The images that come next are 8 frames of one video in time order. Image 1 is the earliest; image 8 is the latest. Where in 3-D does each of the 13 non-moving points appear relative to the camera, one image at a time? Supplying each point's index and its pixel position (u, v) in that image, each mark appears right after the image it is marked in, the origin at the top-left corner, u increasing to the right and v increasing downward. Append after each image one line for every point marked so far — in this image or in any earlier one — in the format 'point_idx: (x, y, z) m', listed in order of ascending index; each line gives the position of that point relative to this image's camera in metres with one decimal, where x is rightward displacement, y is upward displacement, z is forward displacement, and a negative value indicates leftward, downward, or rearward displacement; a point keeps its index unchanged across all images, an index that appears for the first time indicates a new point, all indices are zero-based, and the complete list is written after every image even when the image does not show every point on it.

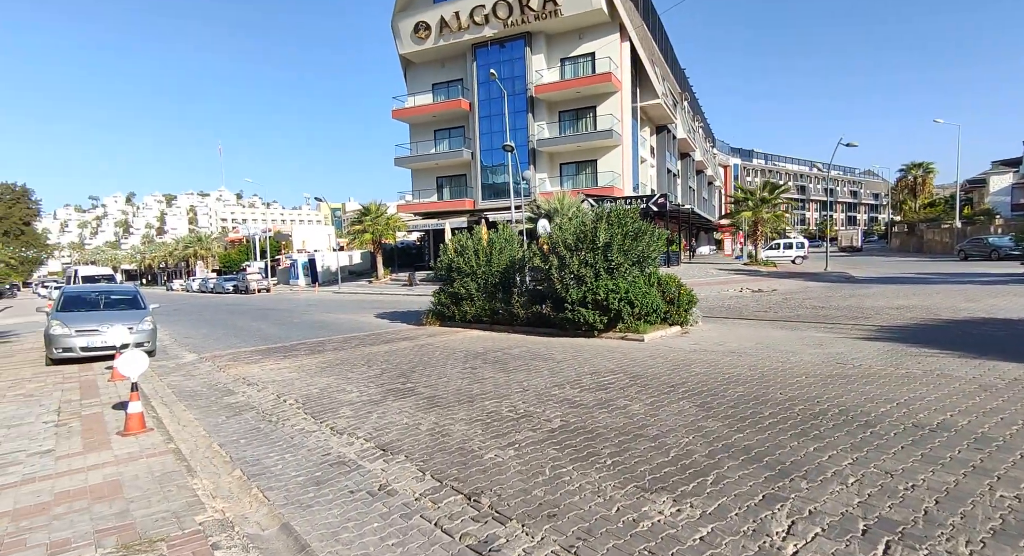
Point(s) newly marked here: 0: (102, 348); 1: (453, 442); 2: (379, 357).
0: (-8.2, -1.4, +11.0) m
1: (-0.5, -1.3, +4.3) m
2: (-2.4, -1.4, +10.0) m
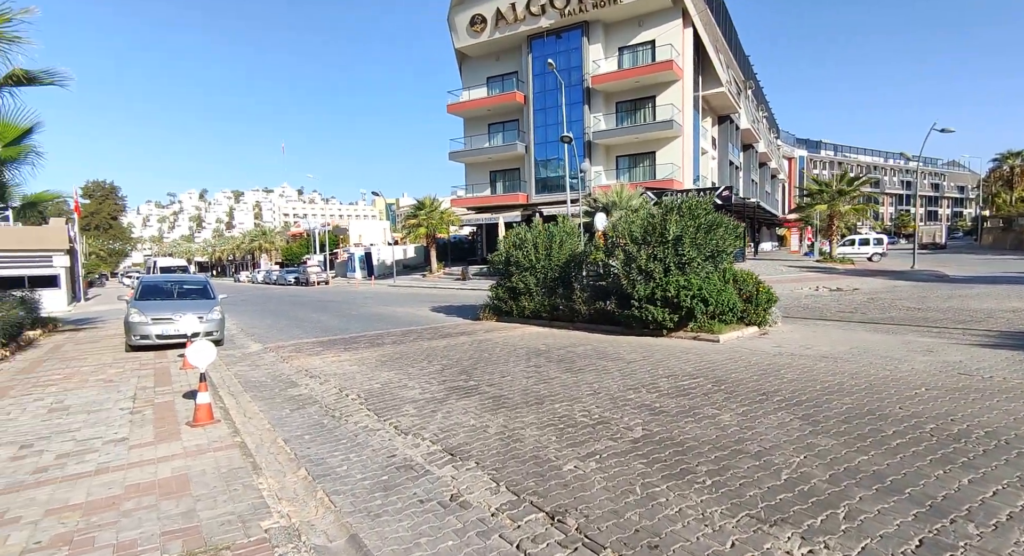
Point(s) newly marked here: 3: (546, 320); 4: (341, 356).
0: (-7.0, -1.2, +11.4) m
1: (+0.1, -1.3, +4.0) m
2: (-1.3, -1.3, +9.8) m
3: (+0.7, -0.9, +12.3) m
4: (-3.1, -1.4, +10.1) m
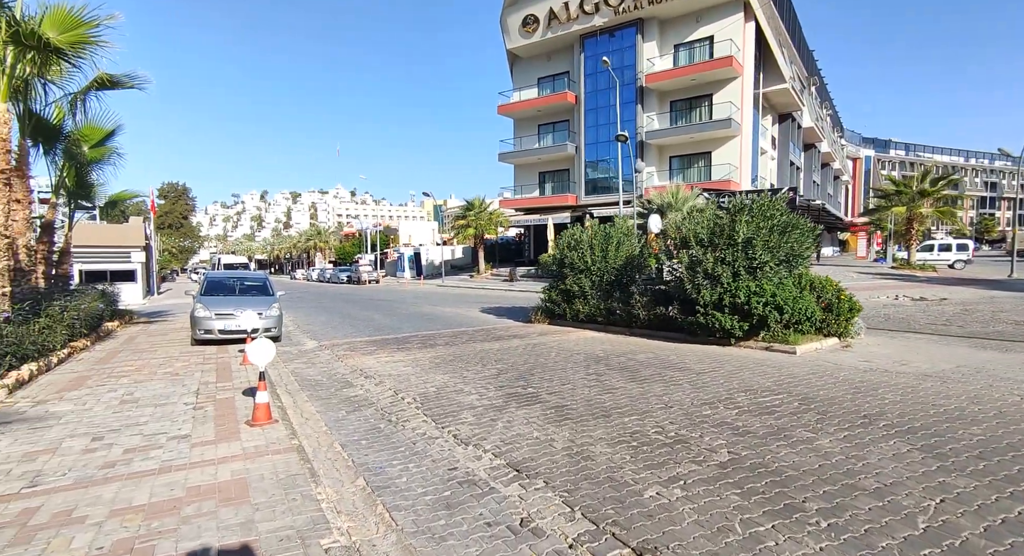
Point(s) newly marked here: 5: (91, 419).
0: (-5.8, -1.1, +11.6) m
1: (+0.6, -1.3, +3.7) m
2: (-0.3, -1.4, +9.6) m
3: (+1.9, -1.0, +11.9) m
4: (-2.2, -1.4, +10.0) m
5: (-4.6, -1.5, +6.0) m
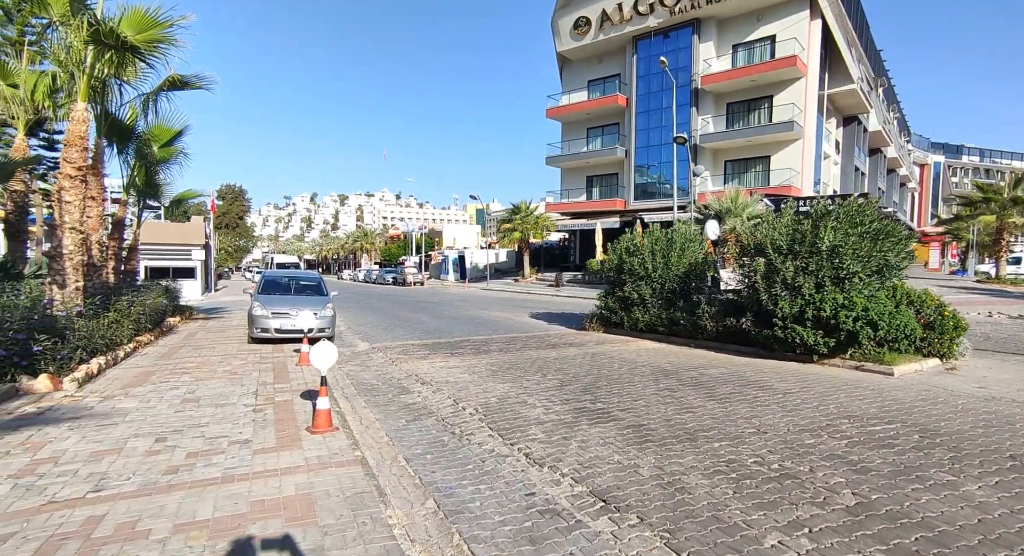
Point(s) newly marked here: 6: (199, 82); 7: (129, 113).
0: (-4.7, -1.1, +11.6) m
1: (+1.1, -1.4, +3.3) m
2: (+0.7, -1.4, +9.2) m
3: (+3.1, -1.2, +11.3) m
4: (-1.1, -1.5, +9.7) m
5: (-3.9, -1.5, +6.0) m
6: (-6.6, +4.1, +11.5) m
7: (-8.7, +3.8, +12.5) m
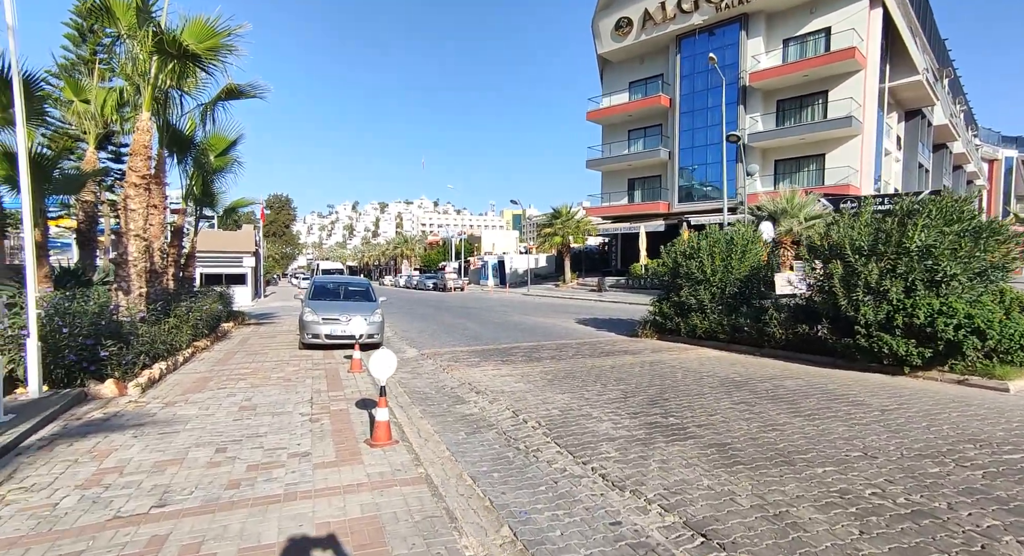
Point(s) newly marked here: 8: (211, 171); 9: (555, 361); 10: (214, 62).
0: (-3.6, -1.3, +11.6) m
1: (+1.6, -1.4, +2.8) m
2: (+1.6, -1.5, +8.8) m
3: (+4.1, -1.2, +10.7) m
4: (-0.2, -1.6, +9.4) m
5: (-3.2, -1.6, +5.9) m
6: (-5.5, +4.0, +11.7) m
7: (-7.6, +3.6, +12.8) m
8: (-7.9, +2.8, +14.3) m
9: (+0.8, -1.5, +10.0) m
10: (-4.8, +3.5, +8.8) m
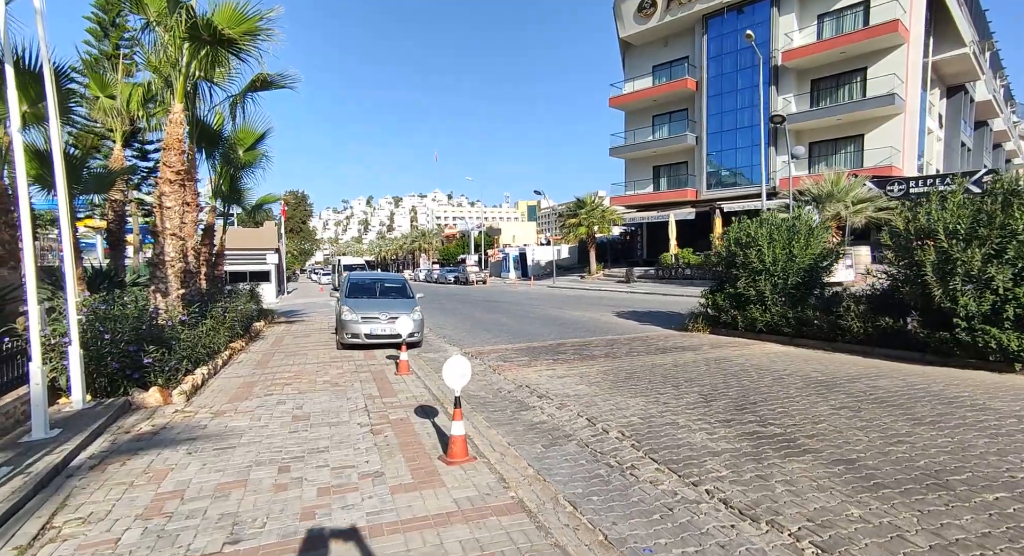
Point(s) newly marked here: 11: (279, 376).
0: (-2.6, -1.2, +11.2) m
1: (+2.3, -1.4, +2.3) m
2: (+2.4, -1.4, +8.2) m
3: (+5.0, -1.1, +10.1) m
4: (+0.7, -1.5, +8.9) m
5: (-2.4, -1.6, +5.5) m
6: (-4.6, +4.0, +11.2) m
7: (-6.7, +3.6, +12.5) m
8: (-6.9, +2.8, +14.0) m
9: (+1.7, -1.4, +9.5) m
10: (-4.1, +3.5, +8.4) m
11: (-3.8, -1.6, +8.9) m
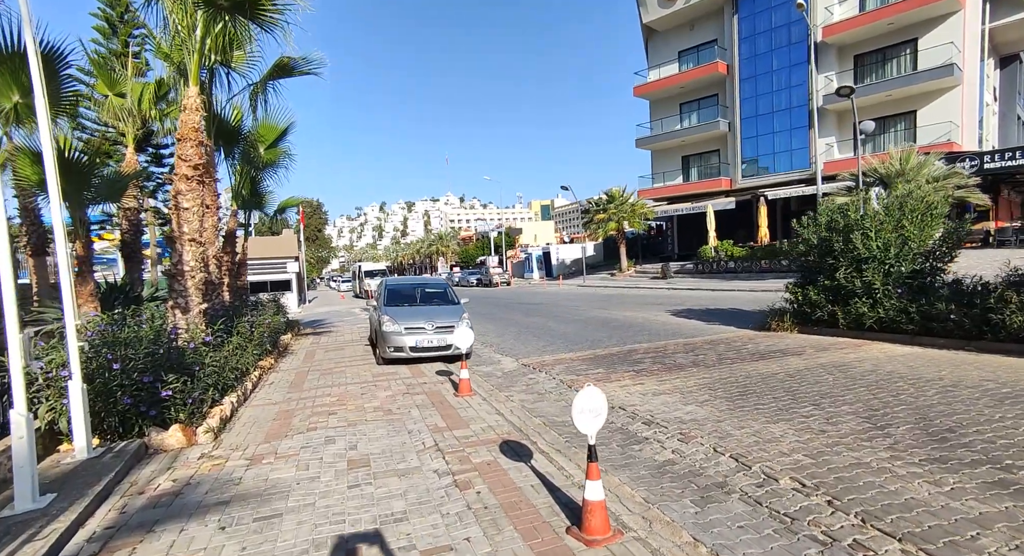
0: (-1.5, -1.3, +9.9) m
1: (+3.2, -1.3, +0.8) m
2: (+3.5, -1.3, +6.8) m
3: (+6.2, -0.9, +8.6) m
4: (+1.8, -1.5, +7.5) m
5: (-1.4, -1.7, +4.1) m
6: (-3.7, +3.9, +10.0) m
7: (-5.7, +3.4, +11.3) m
8: (-5.8, +2.6, +12.8) m
9: (+2.8, -1.3, +8.0) m
10: (-3.2, +3.3, +7.1) m
11: (-2.7, -1.7, +7.6) m
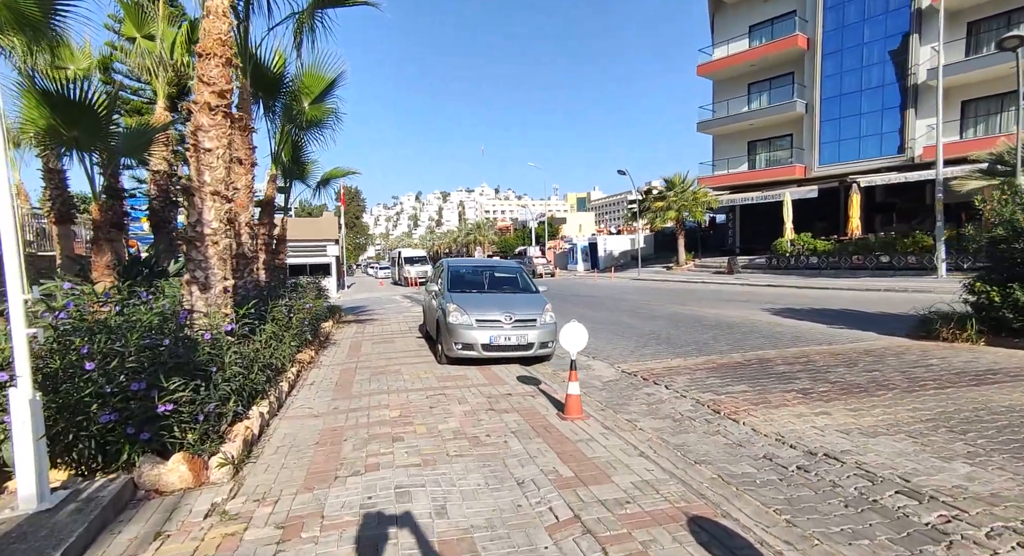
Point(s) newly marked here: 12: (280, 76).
0: (-0.1, -1.0, +7.8) m
1: (+4.1, -1.3, -1.5) m
2: (+4.7, -1.2, +4.4) m
3: (+7.5, -0.8, +6.1) m
4: (+3.1, -1.3, +5.3) m
5: (-0.3, -1.5, +2.1) m
6: (-2.1, +4.2, +8.0) m
7: (-4.0, +3.8, +9.4) m
8: (-4.1, +3.0, +10.9) m
9: (+4.1, -1.2, +5.7) m
10: (-1.8, +3.6, +5.1) m
11: (-1.4, -1.4, +5.7) m
12: (-4.1, +3.6, +9.7) m
